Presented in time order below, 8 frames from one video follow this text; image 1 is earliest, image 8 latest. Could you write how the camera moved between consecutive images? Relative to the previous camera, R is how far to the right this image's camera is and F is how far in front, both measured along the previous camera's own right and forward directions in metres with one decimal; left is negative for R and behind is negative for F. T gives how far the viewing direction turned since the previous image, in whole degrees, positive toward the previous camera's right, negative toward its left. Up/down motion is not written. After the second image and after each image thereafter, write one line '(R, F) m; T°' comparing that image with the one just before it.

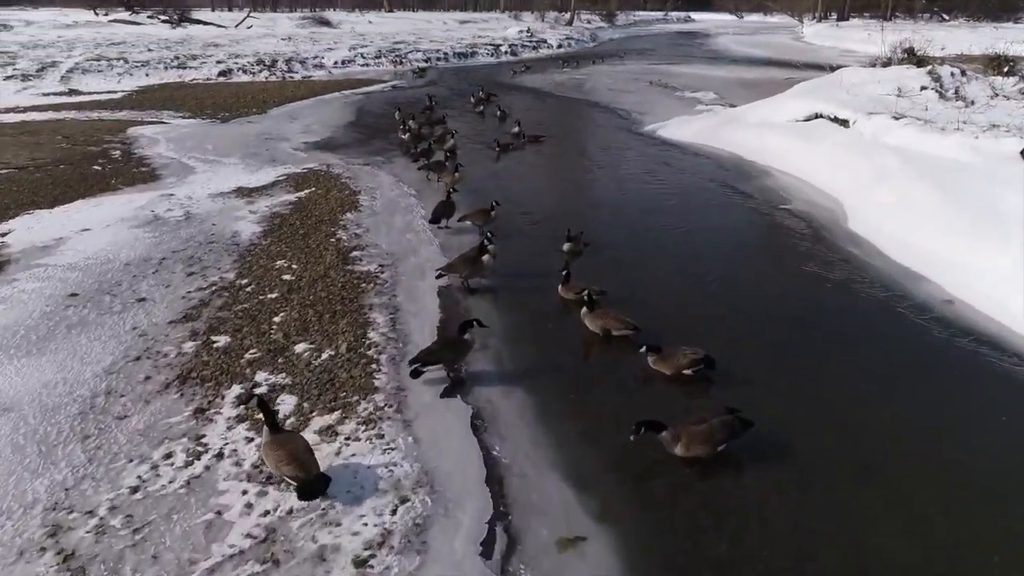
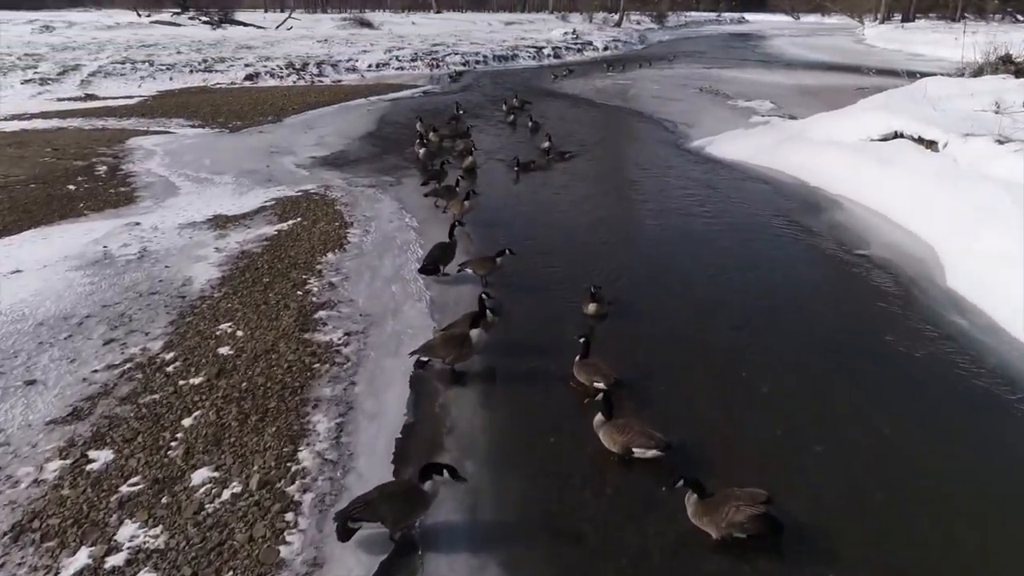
(+0.4, +2.1) m; -3°
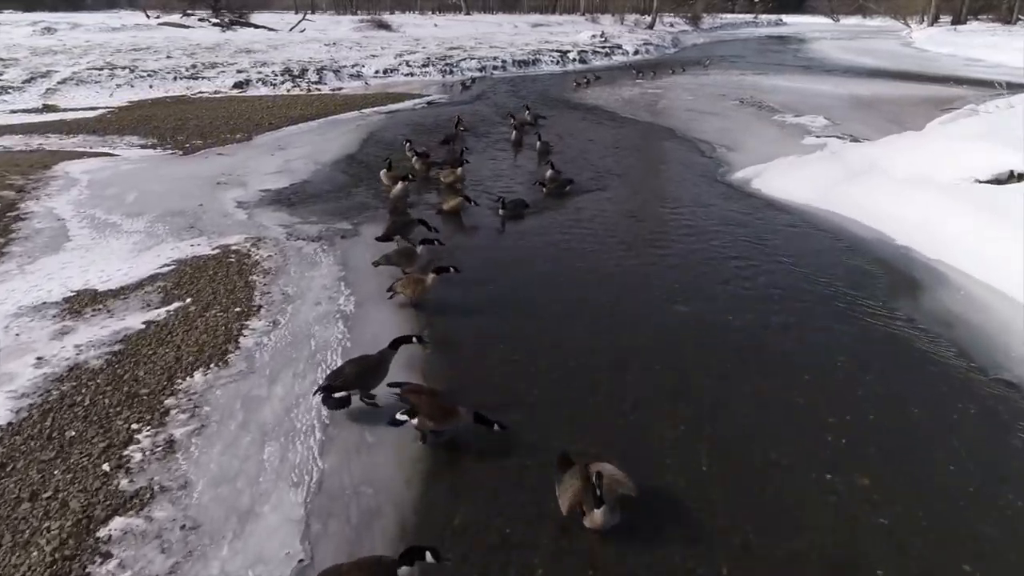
(+0.6, +3.5) m; -2°
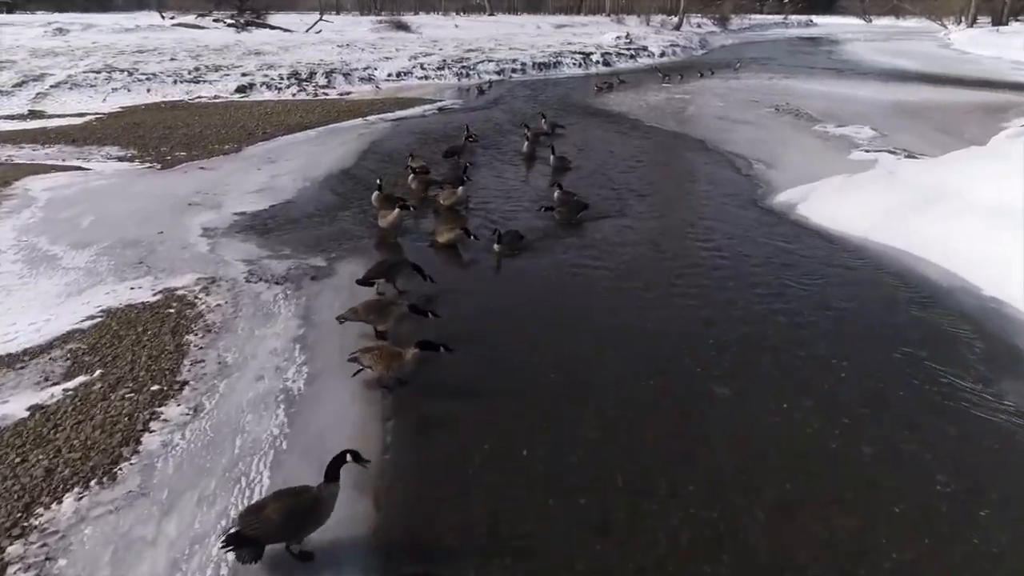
(+0.3, +1.9) m; -2°
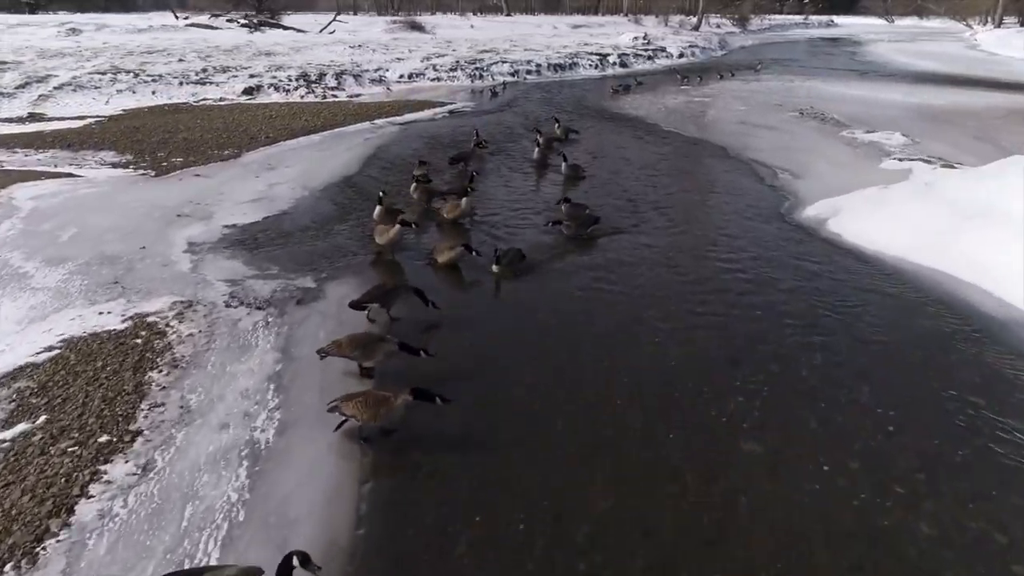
(+0.1, +0.9) m; -1°
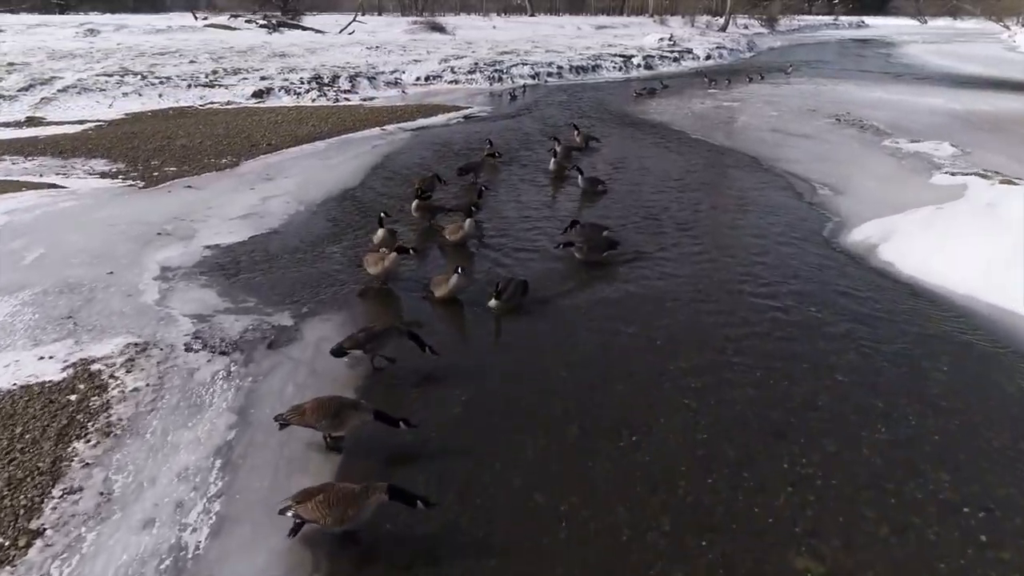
(+0.2, +1.2) m; -2°
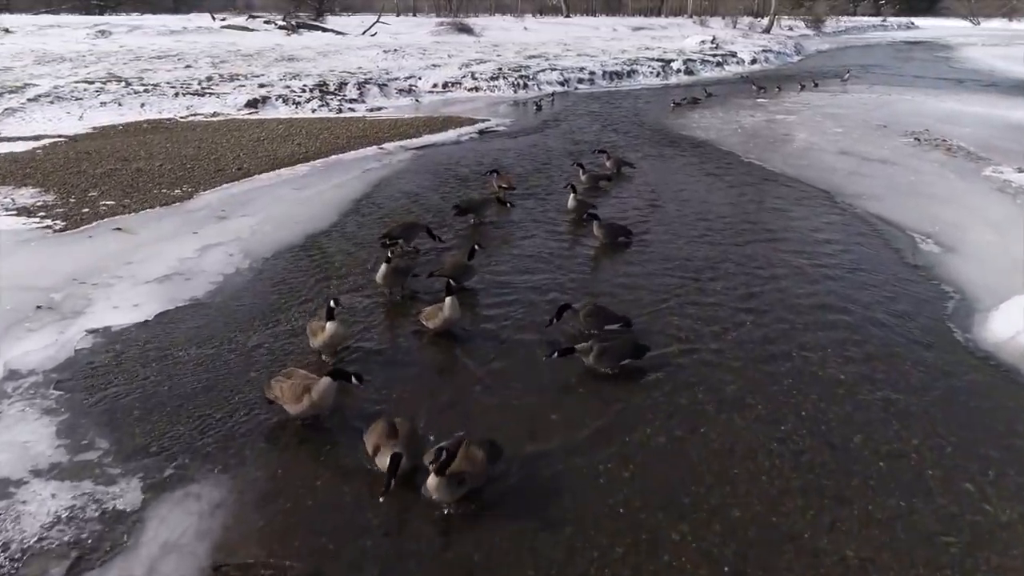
(+0.4, +3.2) m; -3°
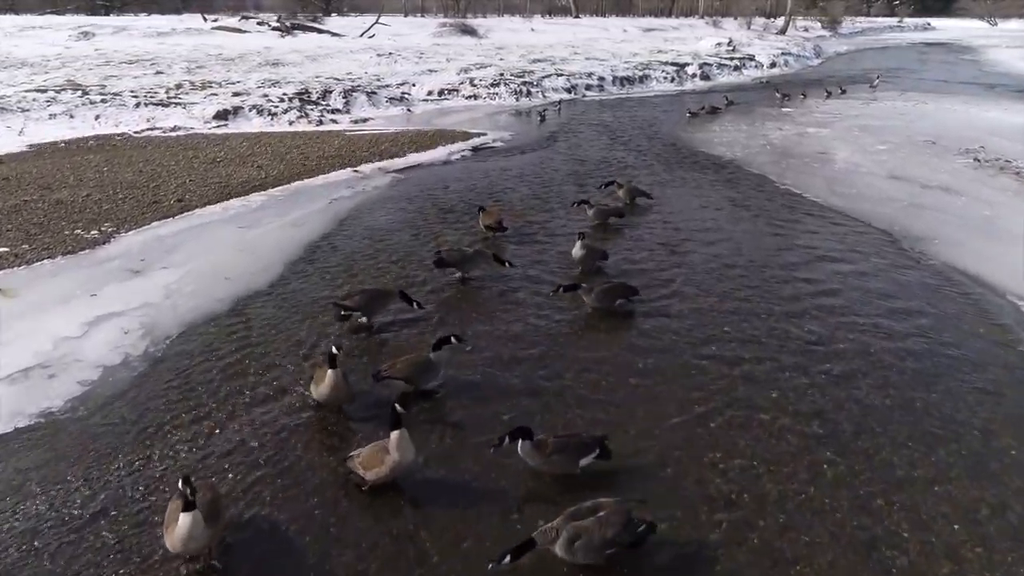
(+0.3, +2.6) m; -1°
